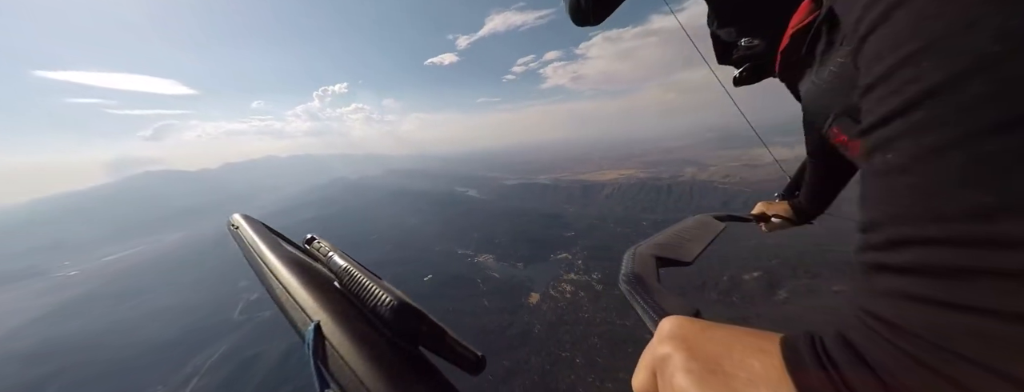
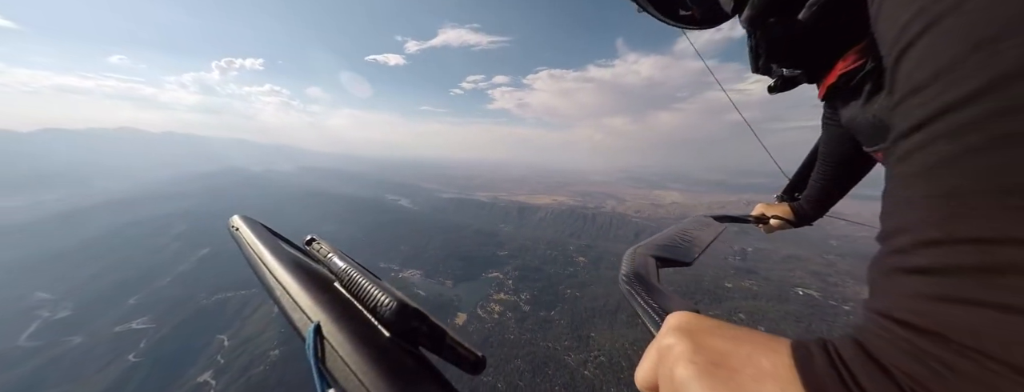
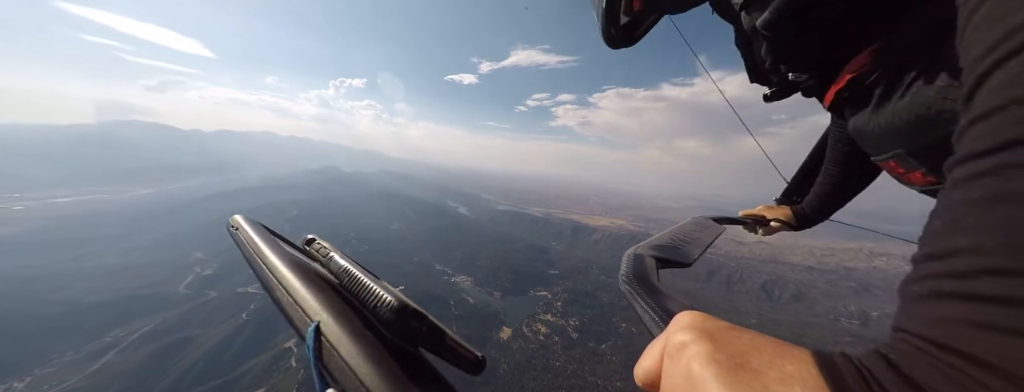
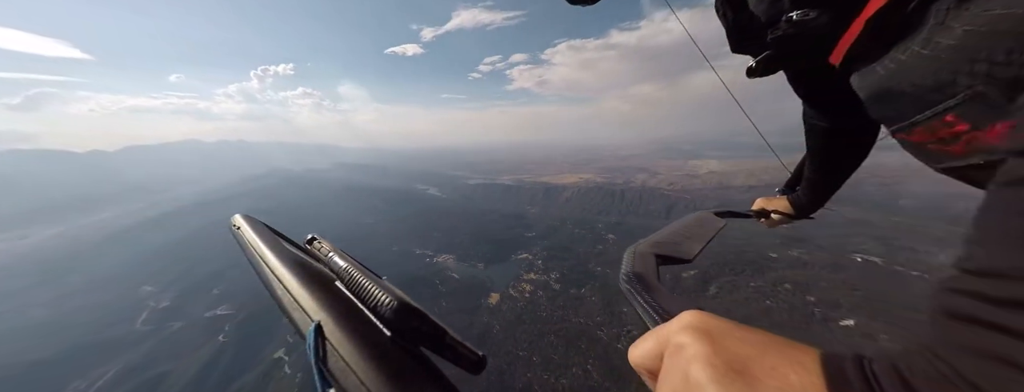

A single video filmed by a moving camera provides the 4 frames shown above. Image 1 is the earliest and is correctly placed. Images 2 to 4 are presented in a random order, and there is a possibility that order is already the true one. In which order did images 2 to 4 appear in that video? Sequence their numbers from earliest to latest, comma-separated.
4, 2, 3
